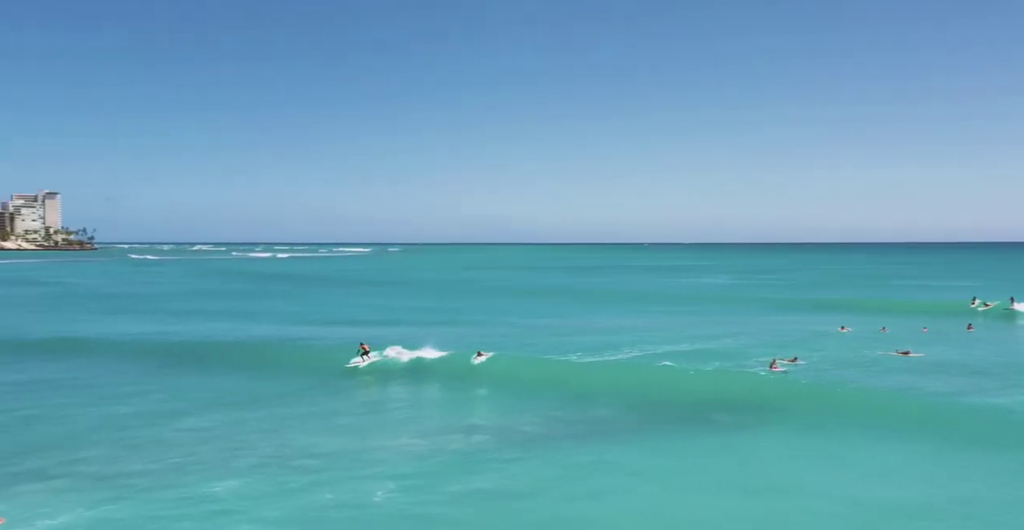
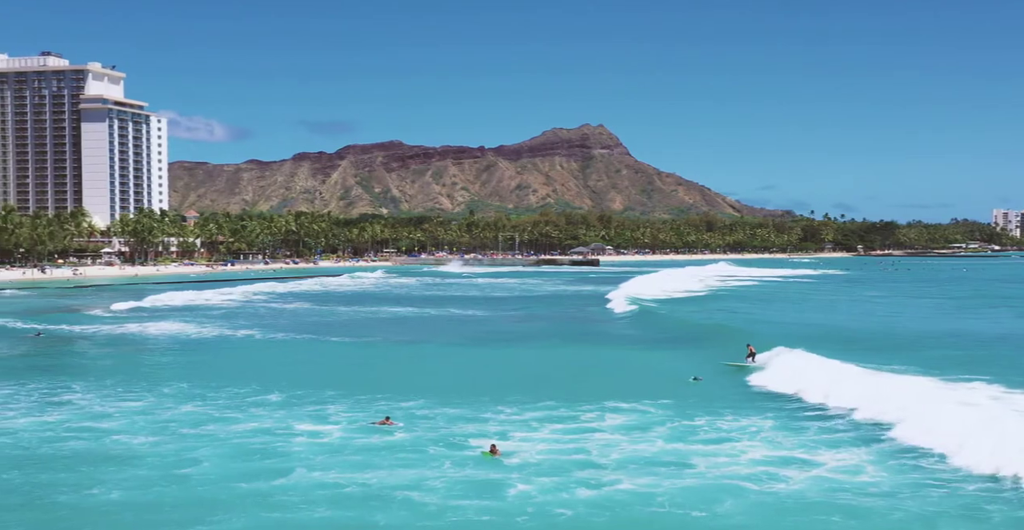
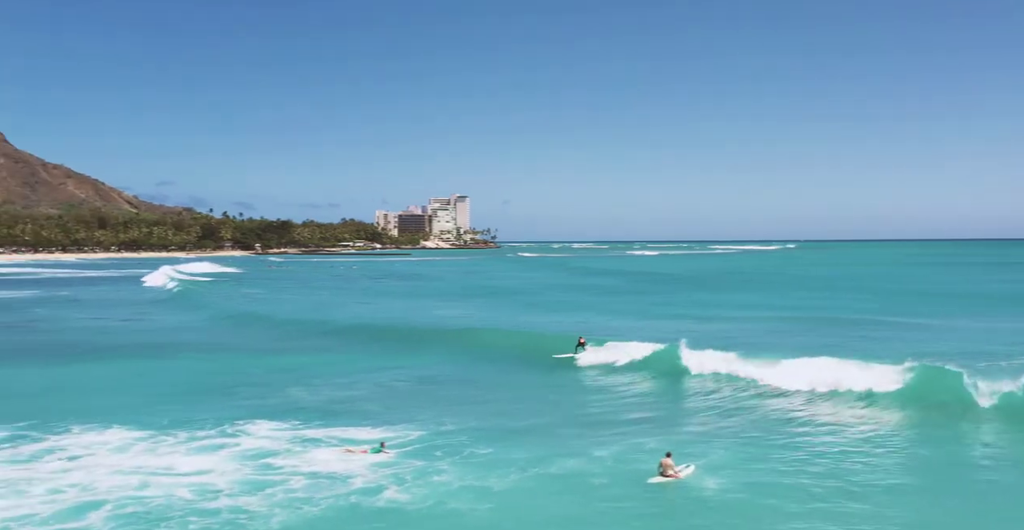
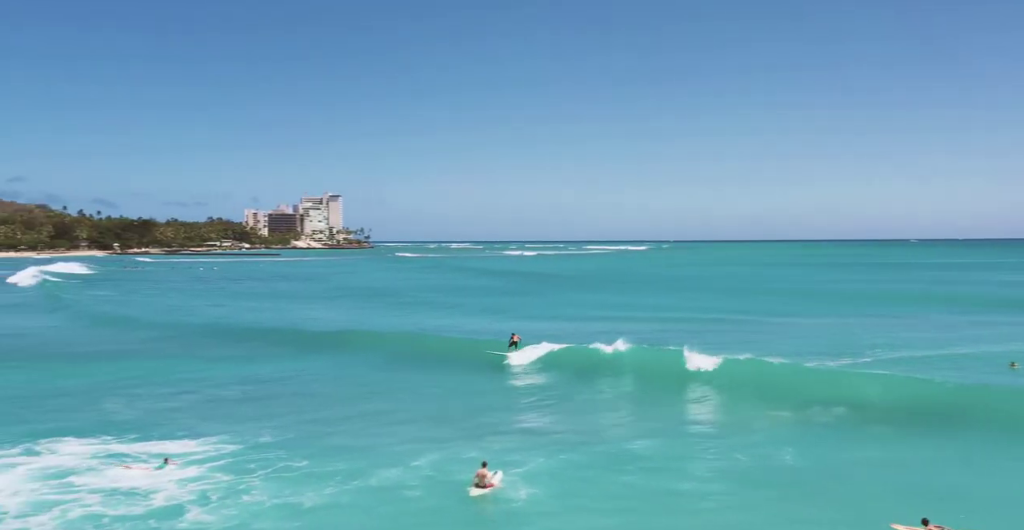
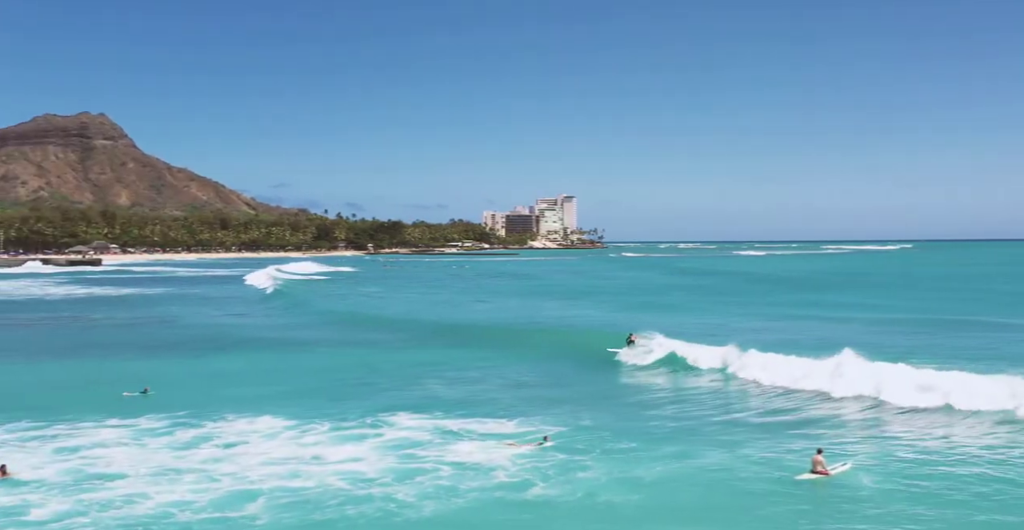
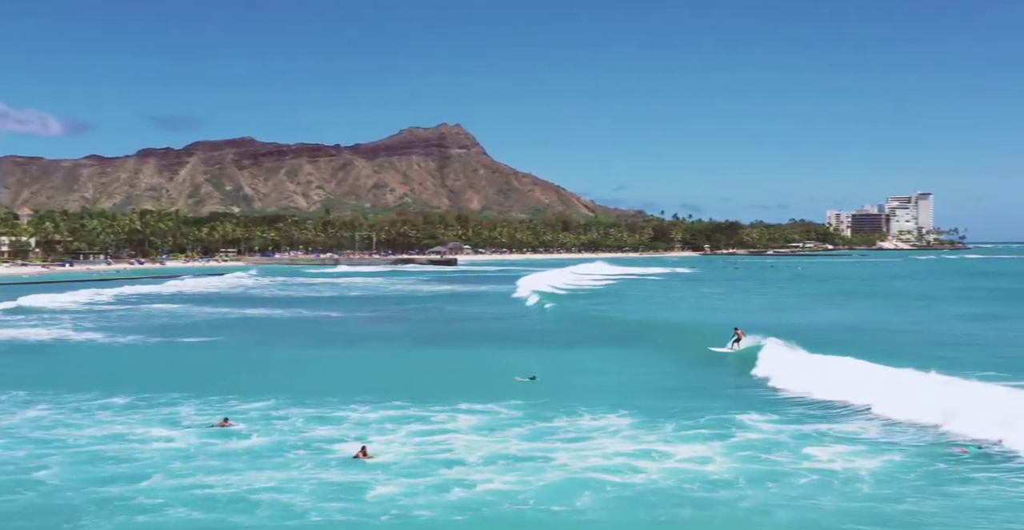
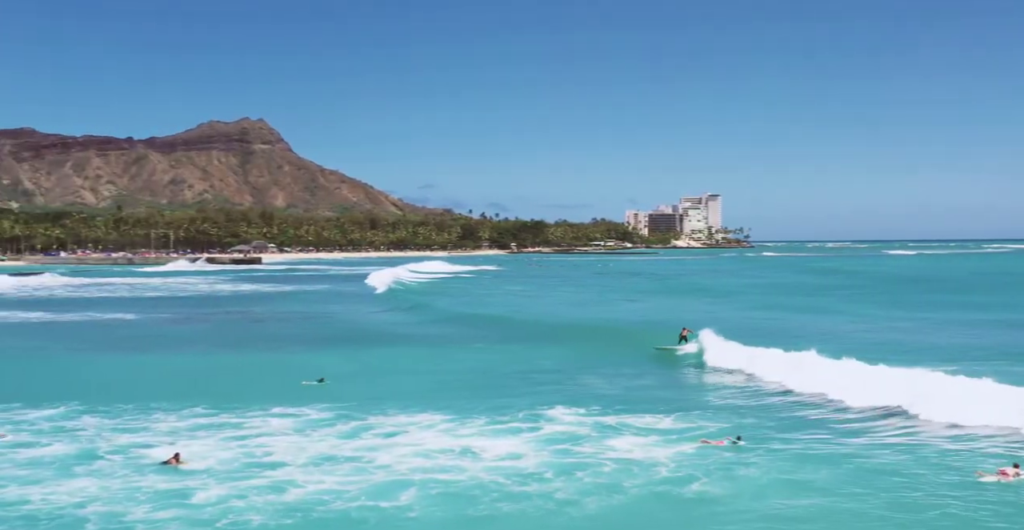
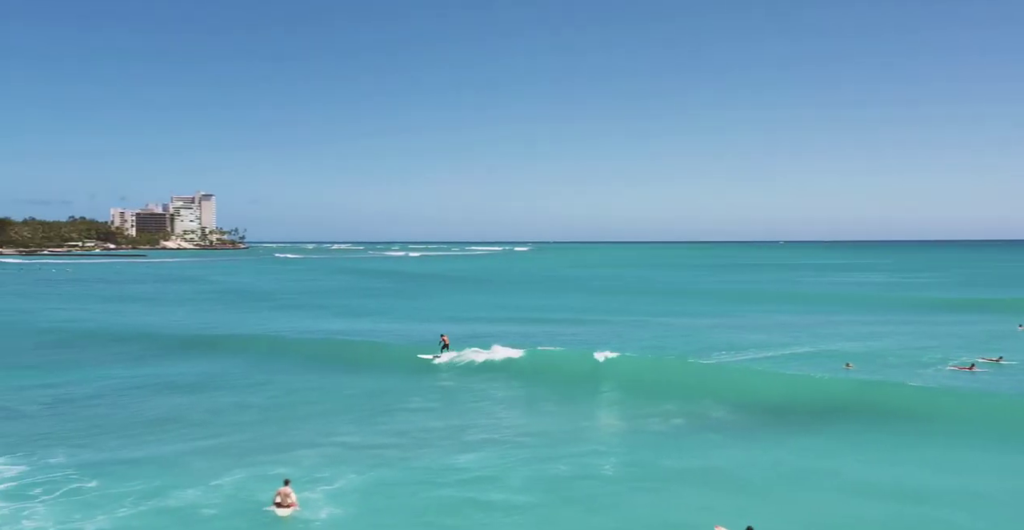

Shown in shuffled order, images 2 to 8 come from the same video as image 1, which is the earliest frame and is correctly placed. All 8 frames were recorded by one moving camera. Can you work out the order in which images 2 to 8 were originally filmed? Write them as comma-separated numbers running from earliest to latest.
8, 4, 3, 5, 7, 6, 2
